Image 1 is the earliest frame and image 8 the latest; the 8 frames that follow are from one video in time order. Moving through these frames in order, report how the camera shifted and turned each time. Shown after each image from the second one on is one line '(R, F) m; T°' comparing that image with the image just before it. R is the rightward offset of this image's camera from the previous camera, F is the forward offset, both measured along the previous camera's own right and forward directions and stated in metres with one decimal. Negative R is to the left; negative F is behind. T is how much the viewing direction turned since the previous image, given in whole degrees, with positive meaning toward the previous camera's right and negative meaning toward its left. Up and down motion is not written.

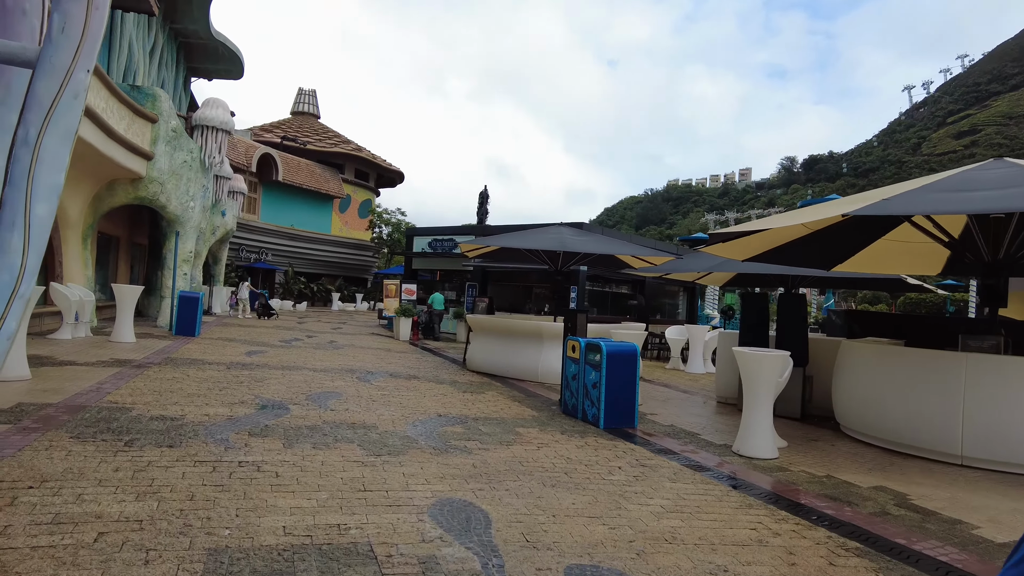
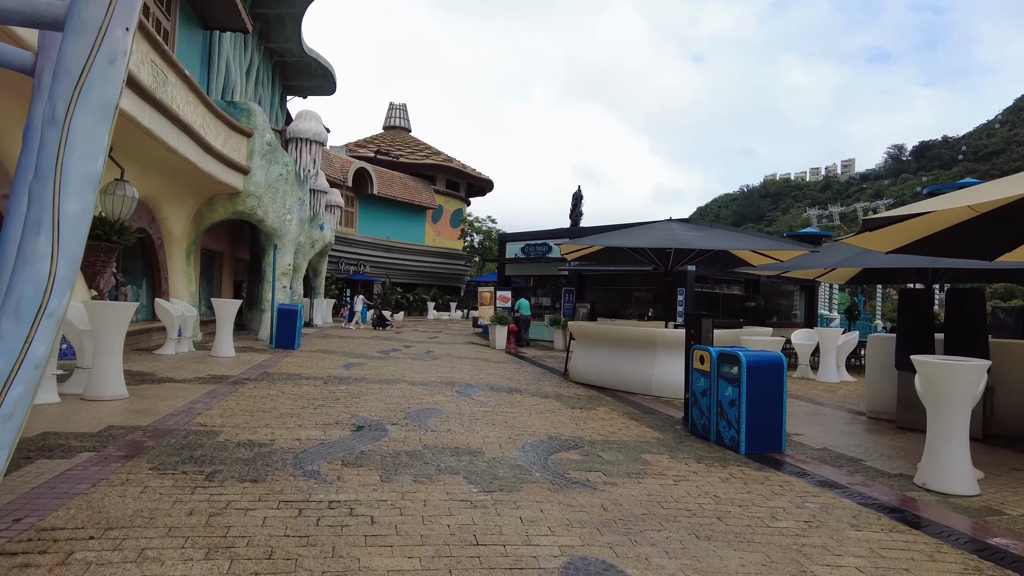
(-0.3, +0.8) m; -8°
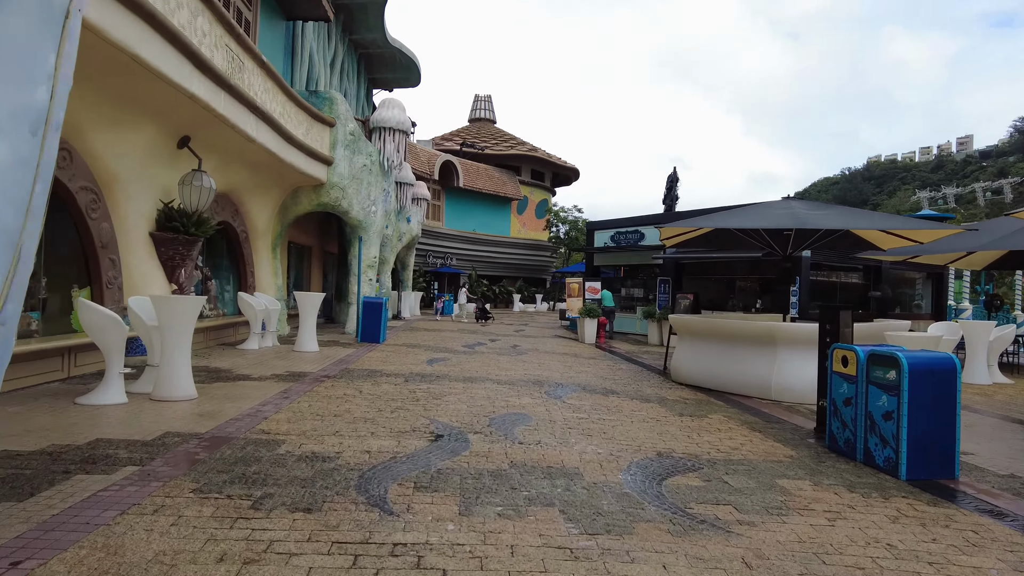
(-0.1, +0.9) m; -7°
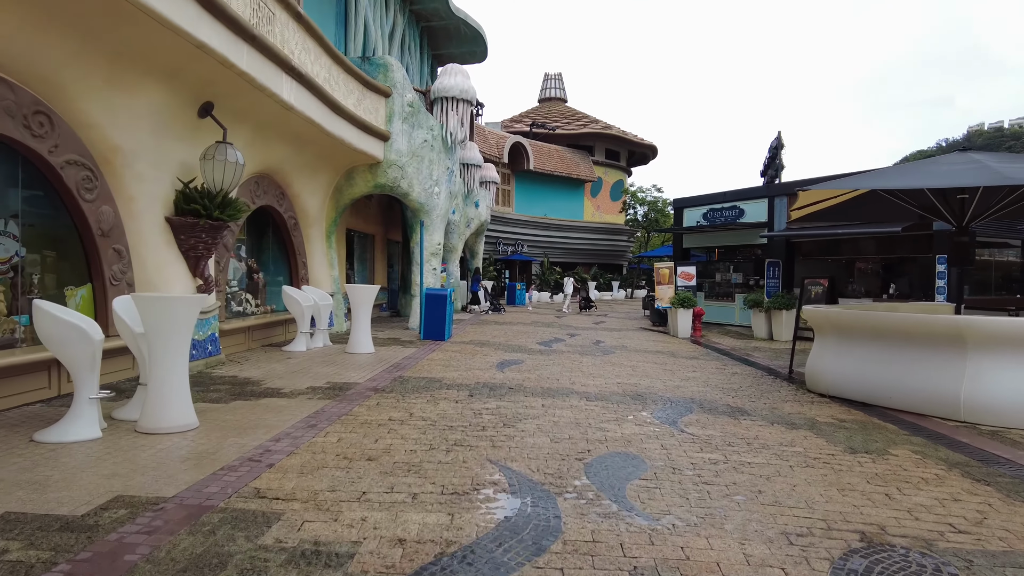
(-0.2, +1.8) m; -6°
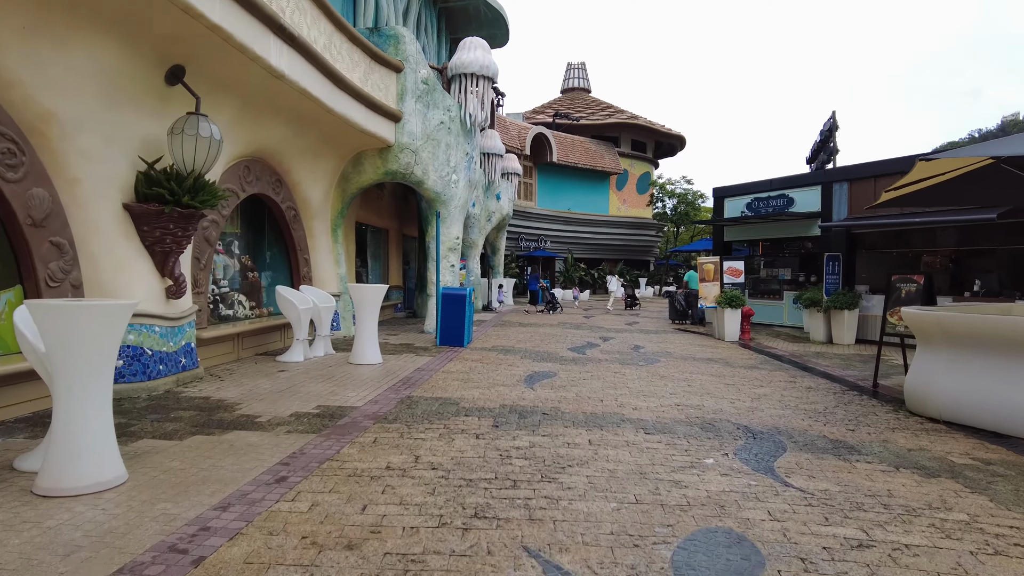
(-0.1, +1.4) m; -2°
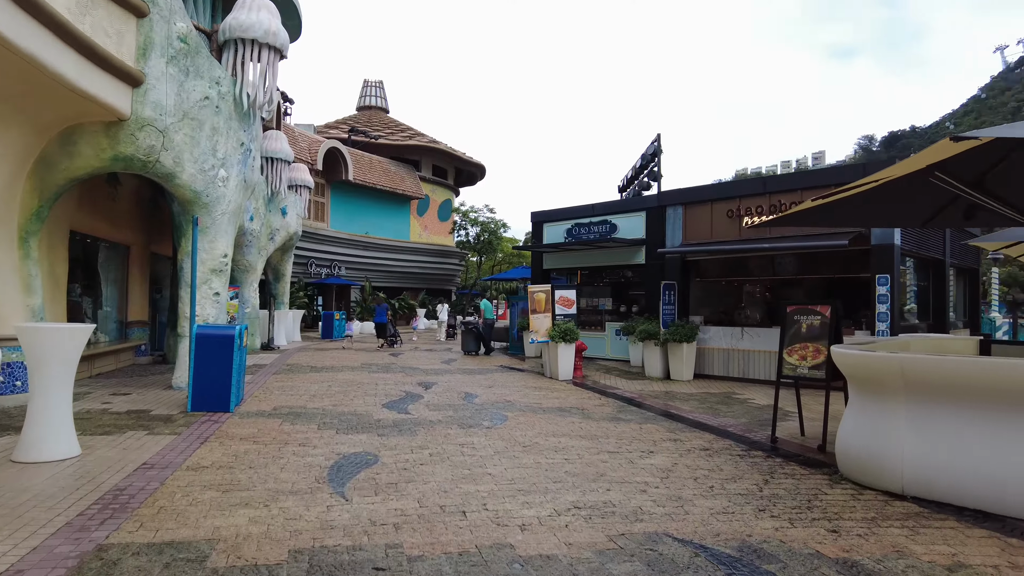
(-0.1, +2.5) m; +18°
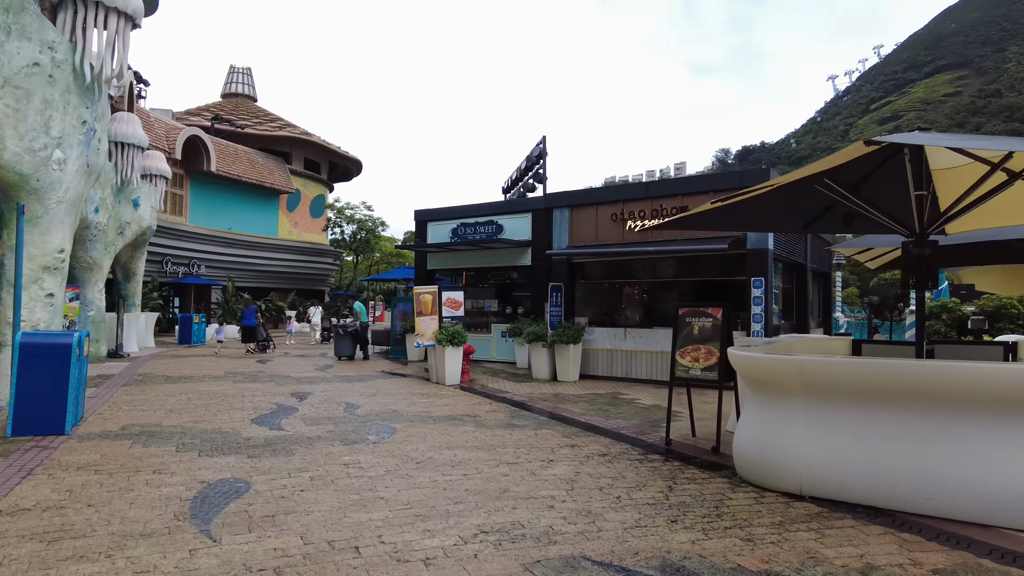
(-0.1, +0.4) m; +11°
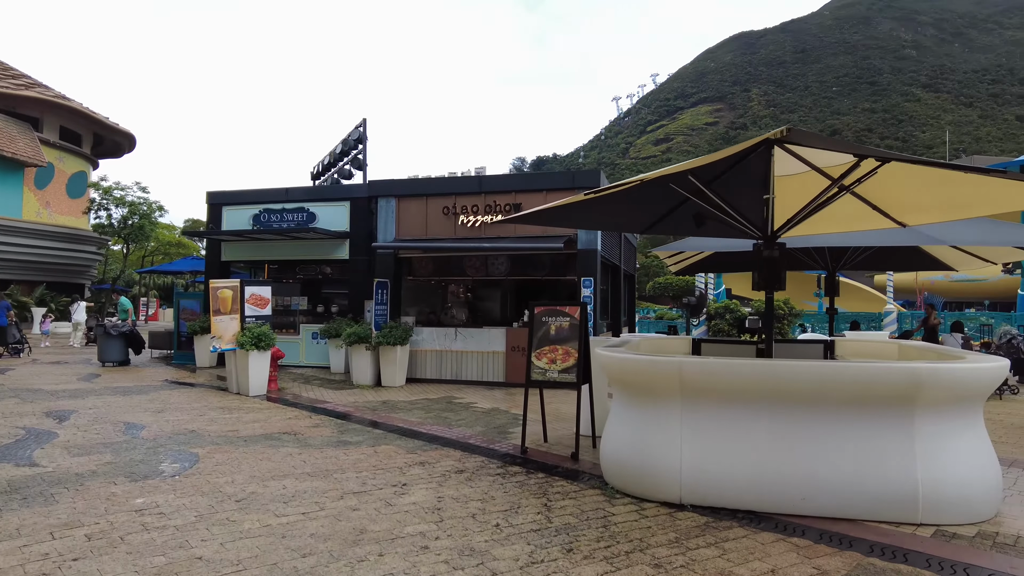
(-0.4, +0.8) m; +17°
